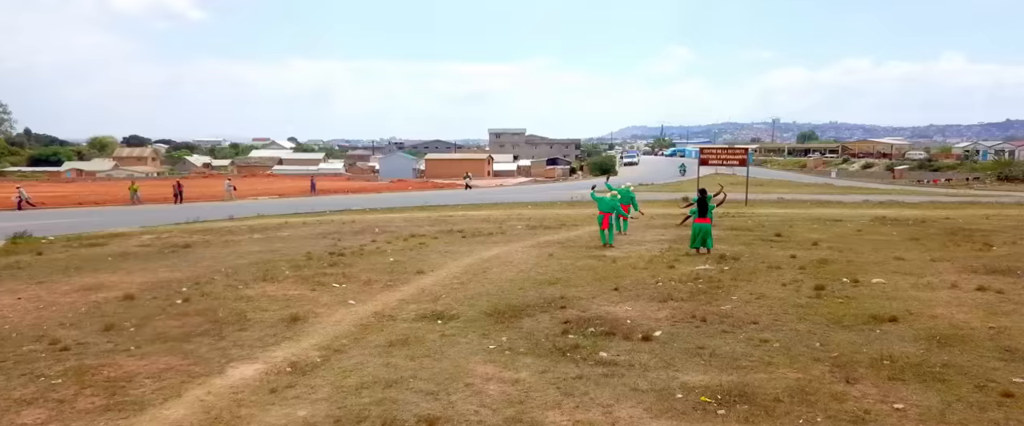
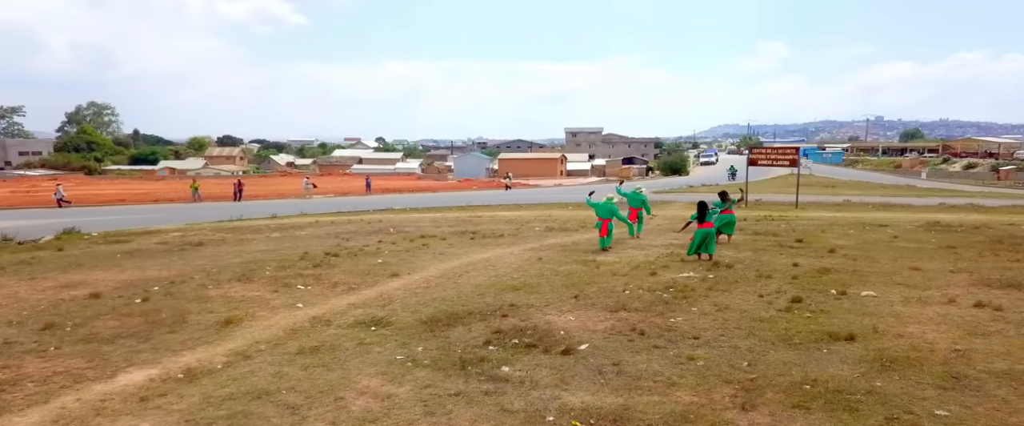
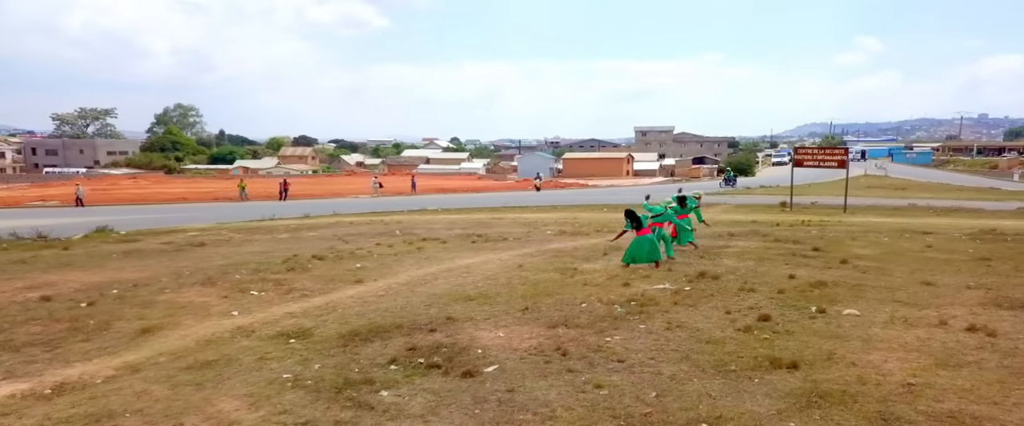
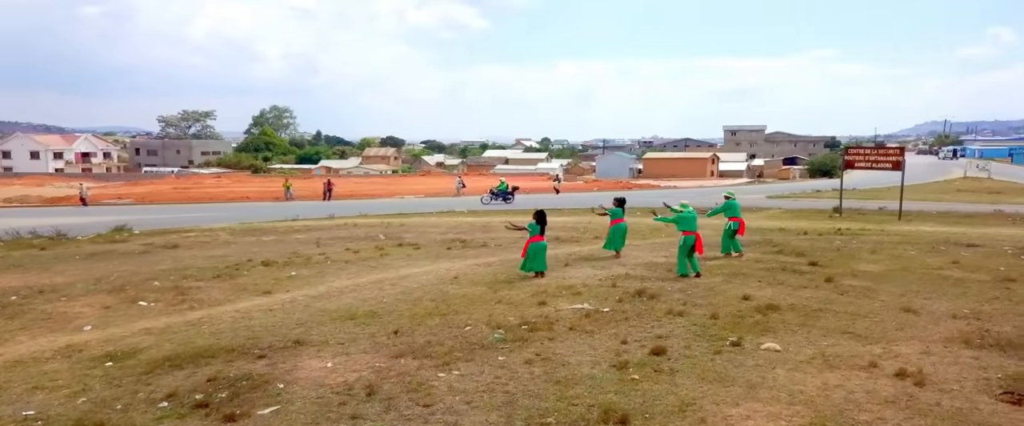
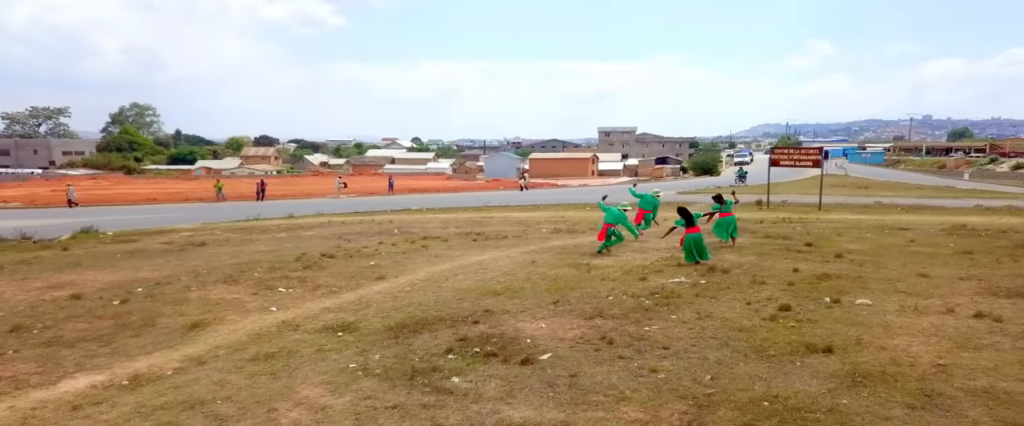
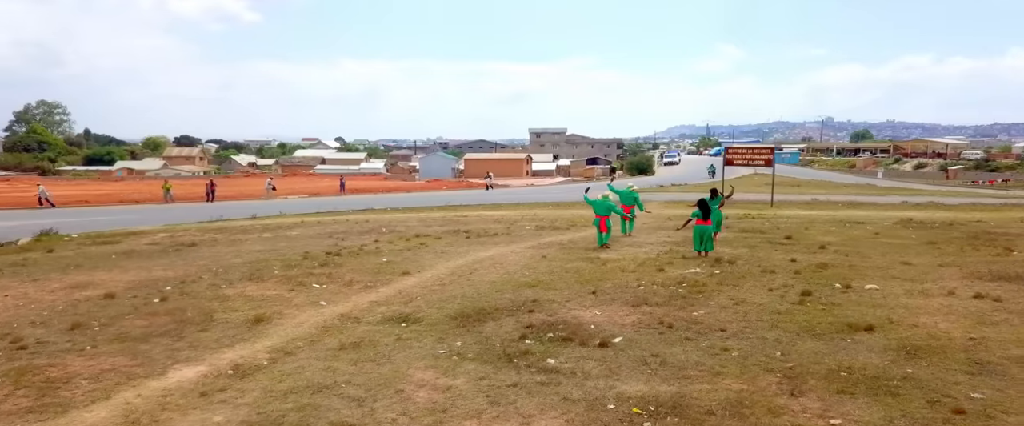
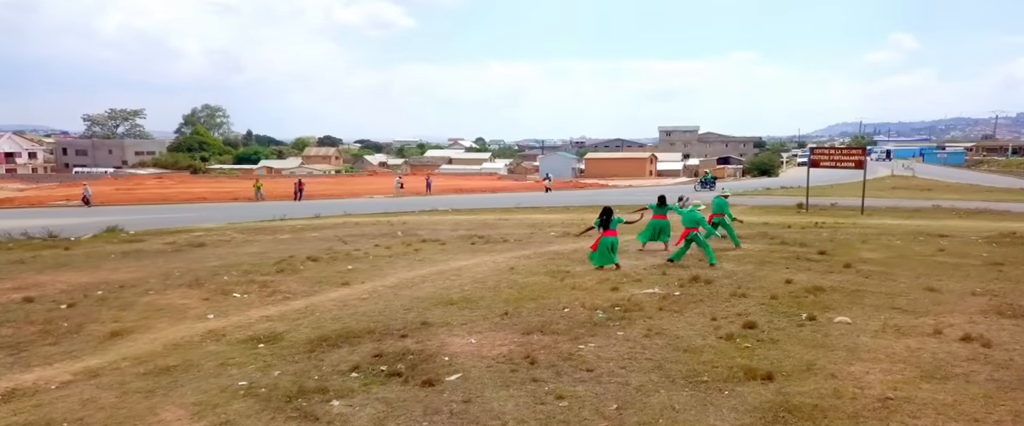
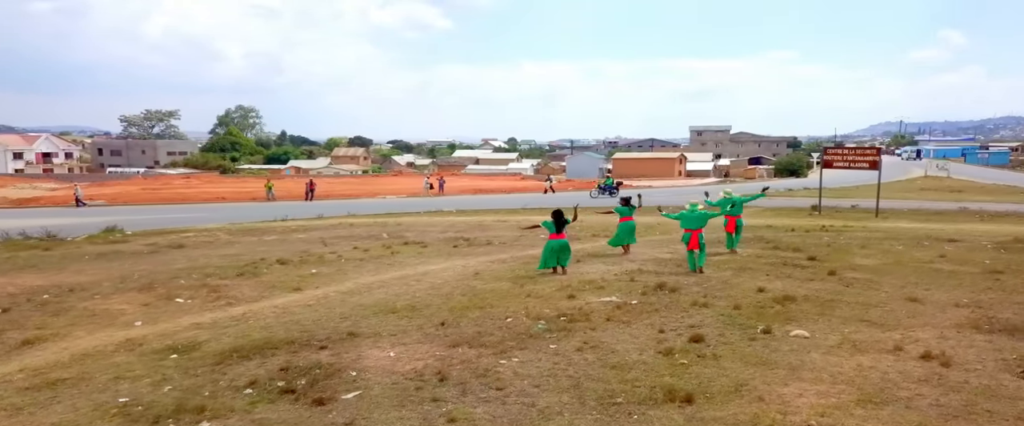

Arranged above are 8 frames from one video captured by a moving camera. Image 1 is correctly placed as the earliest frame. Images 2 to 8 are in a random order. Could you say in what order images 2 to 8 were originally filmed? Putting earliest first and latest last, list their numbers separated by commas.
6, 2, 5, 3, 7, 8, 4
